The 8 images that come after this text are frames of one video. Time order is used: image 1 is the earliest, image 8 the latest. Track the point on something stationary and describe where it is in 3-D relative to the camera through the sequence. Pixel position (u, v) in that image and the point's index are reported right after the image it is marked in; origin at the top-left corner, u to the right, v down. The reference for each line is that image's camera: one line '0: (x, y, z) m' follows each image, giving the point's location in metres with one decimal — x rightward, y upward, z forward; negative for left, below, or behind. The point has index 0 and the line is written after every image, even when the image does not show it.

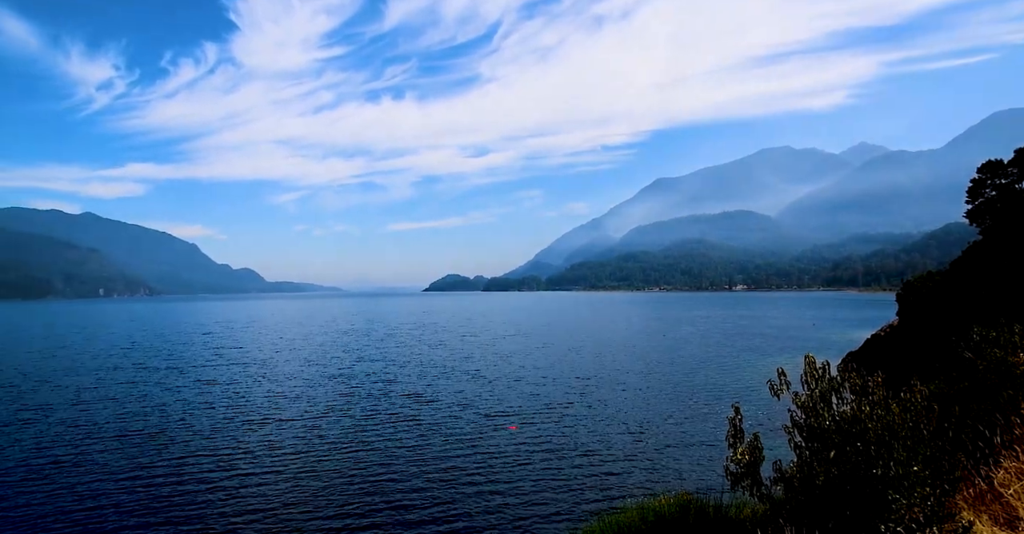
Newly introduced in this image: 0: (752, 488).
0: (+7.1, -6.7, +17.2) m
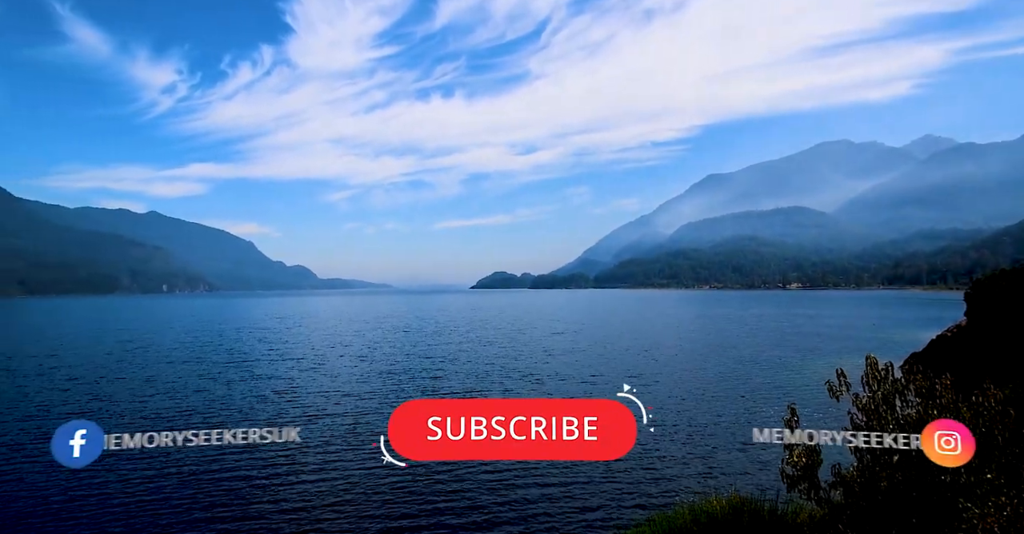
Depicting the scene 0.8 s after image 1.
0: (+8.8, -6.7, +16.9) m
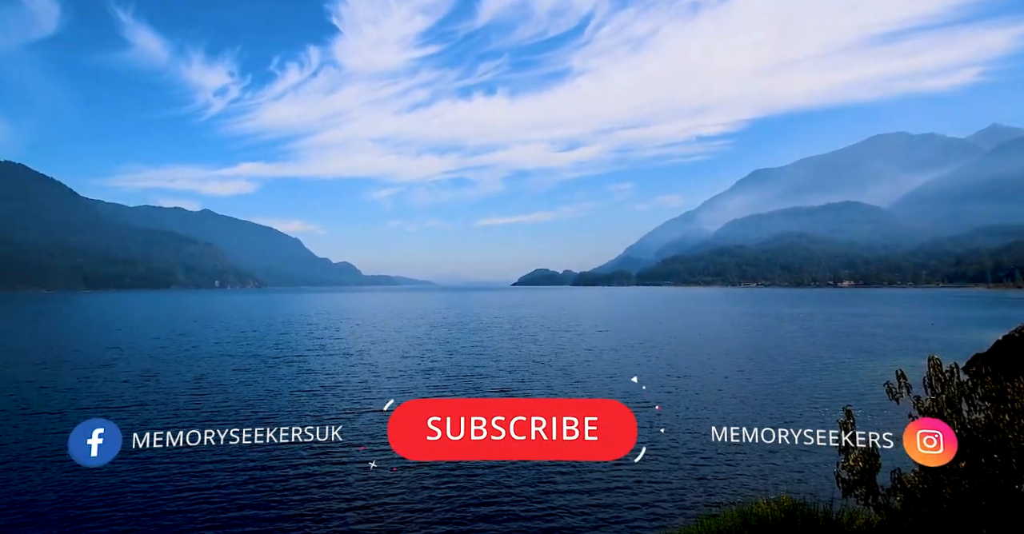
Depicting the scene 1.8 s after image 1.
0: (+10.4, -6.7, +16.4) m
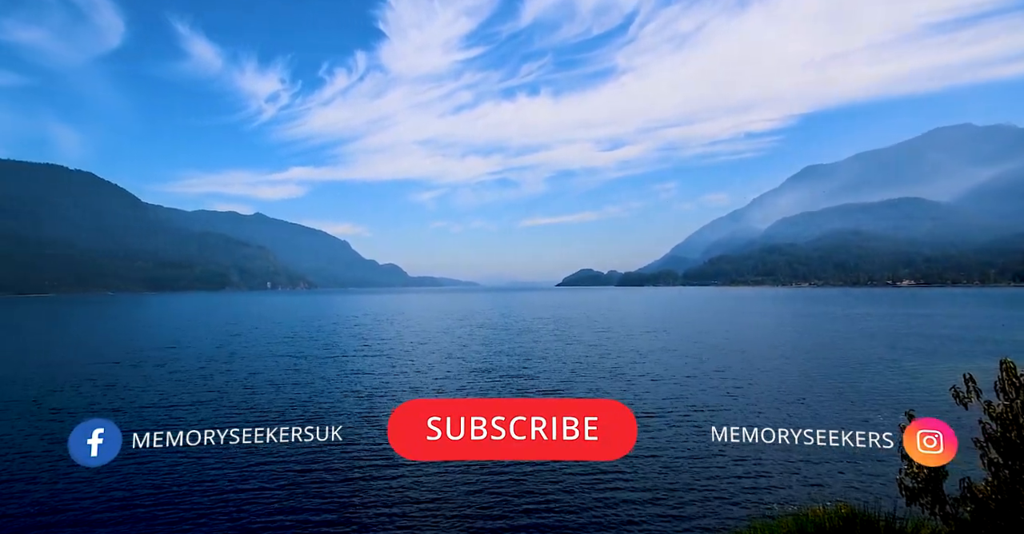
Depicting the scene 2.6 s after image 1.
0: (+12.0, -6.7, +15.7) m
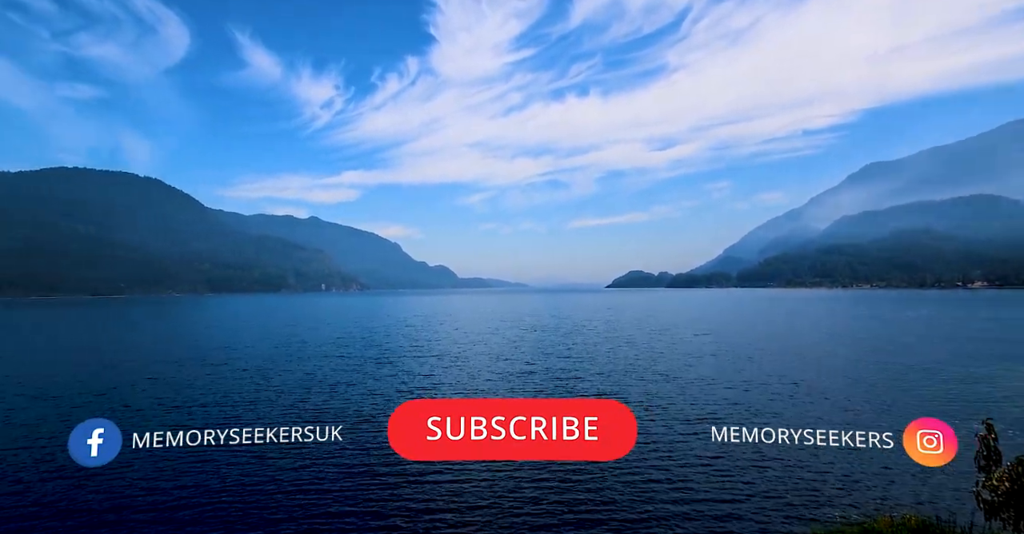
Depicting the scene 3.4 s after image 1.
0: (+13.8, -6.7, +14.9) m
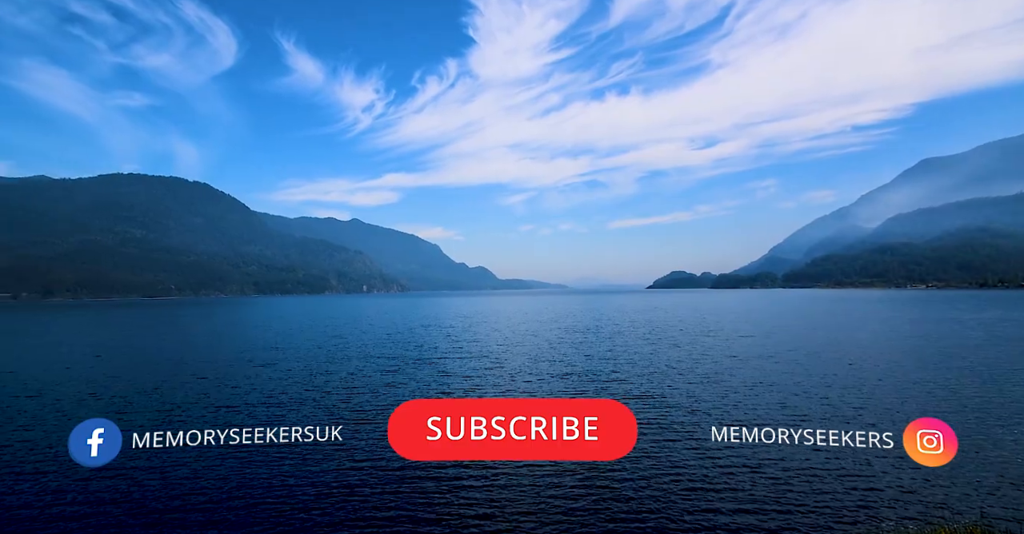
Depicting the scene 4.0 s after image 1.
0: (+15.6, -6.5, +13.9) m
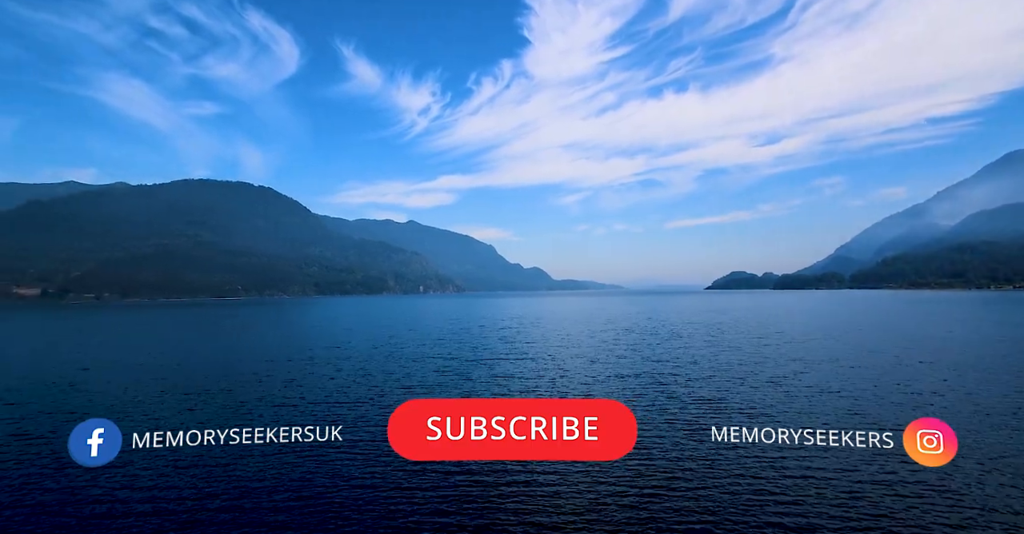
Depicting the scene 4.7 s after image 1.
0: (+17.5, -6.0, +12.3) m
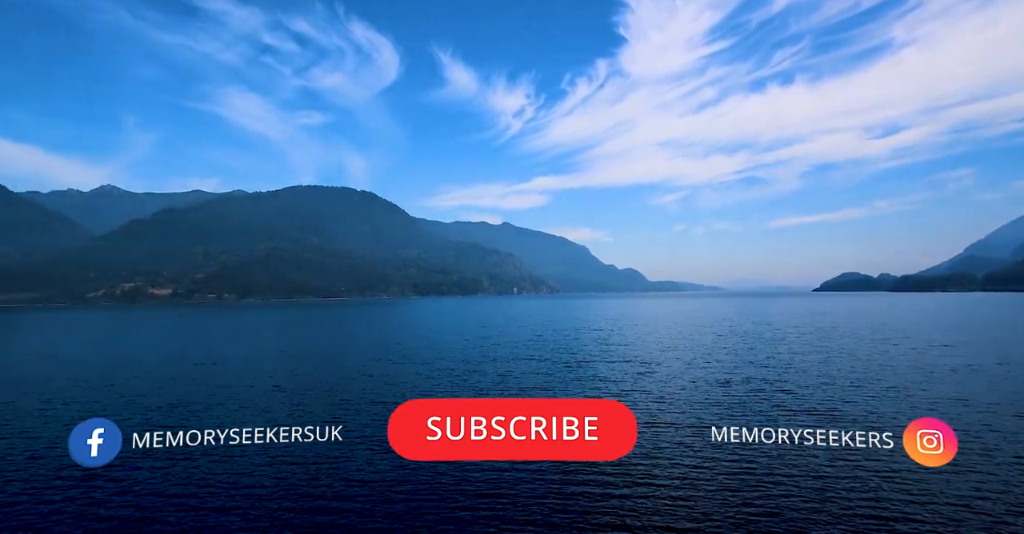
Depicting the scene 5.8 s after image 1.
0: (+20.3, -5.6, +9.8) m
